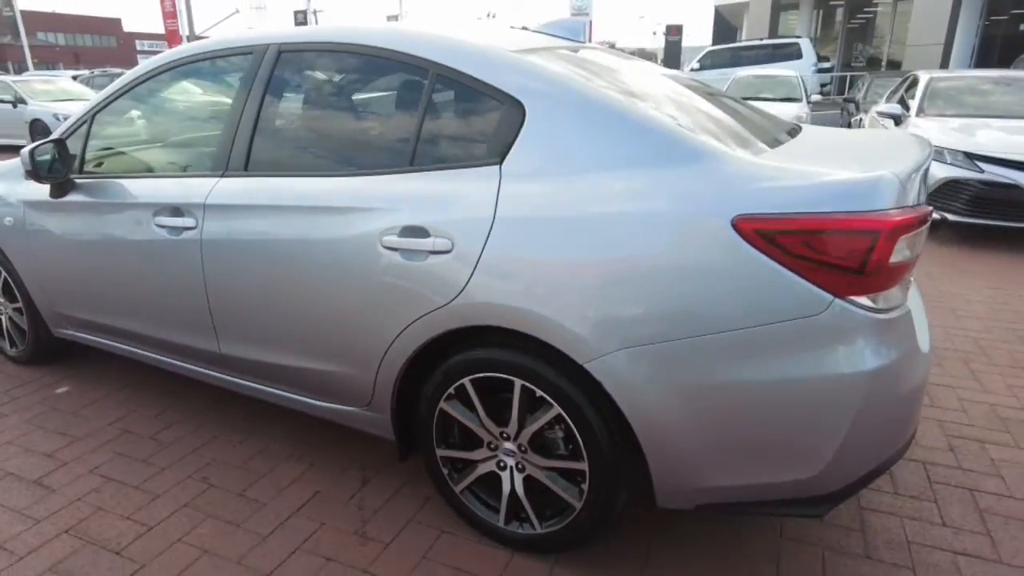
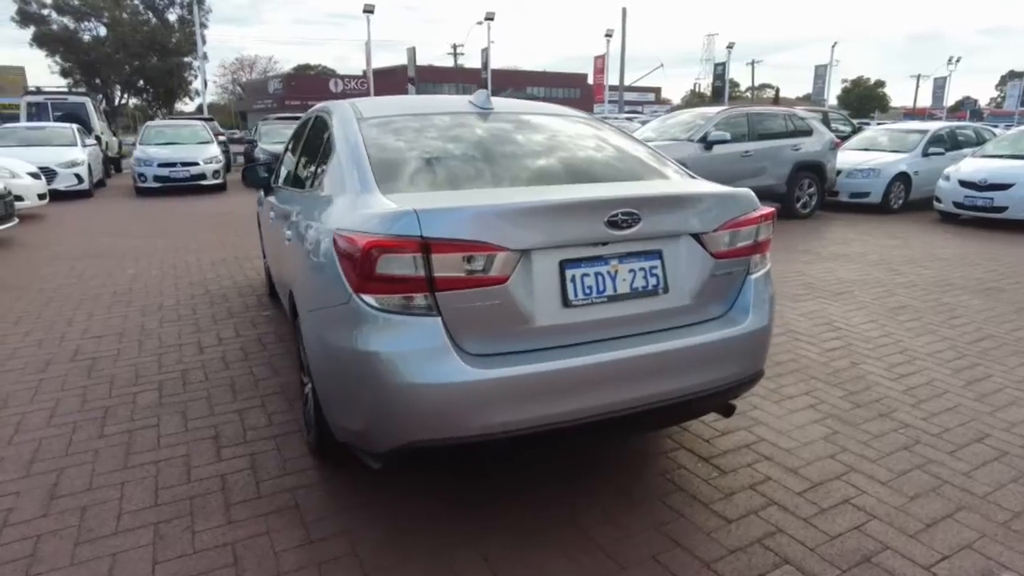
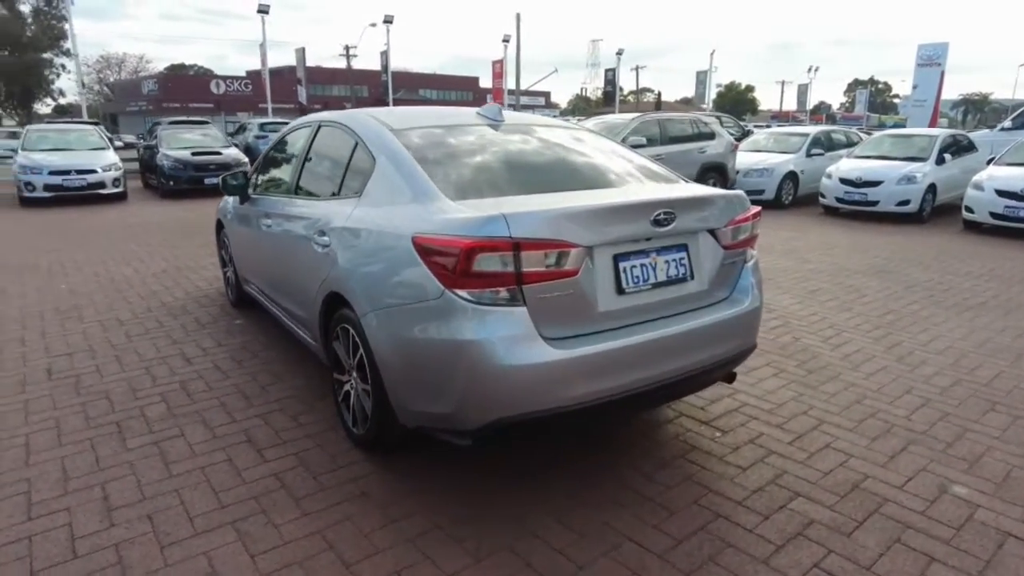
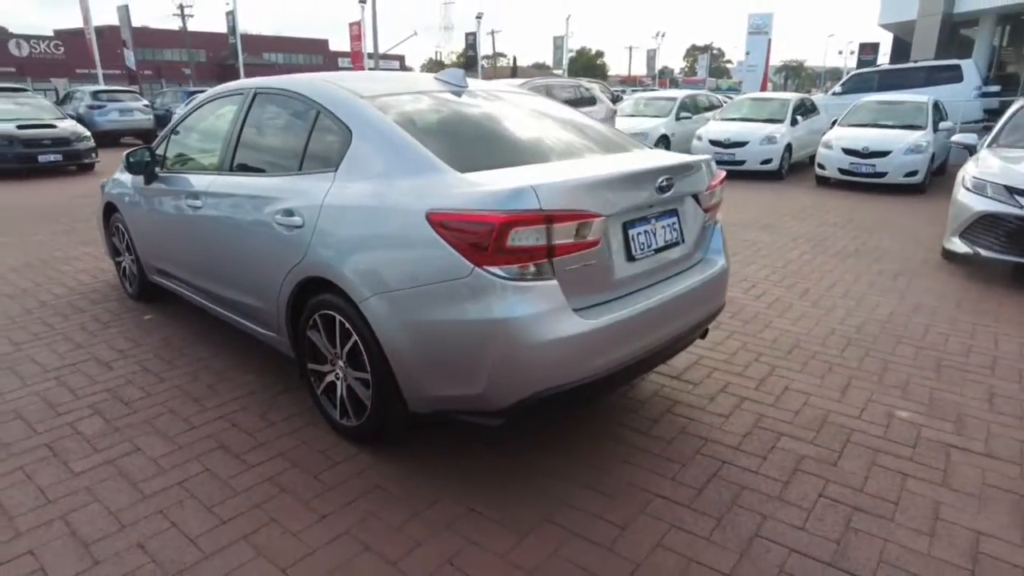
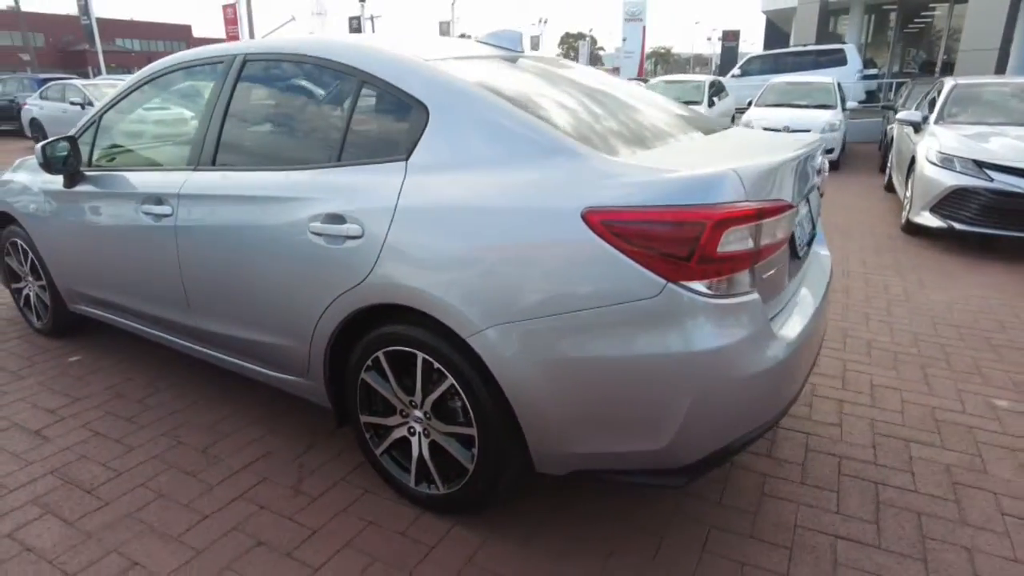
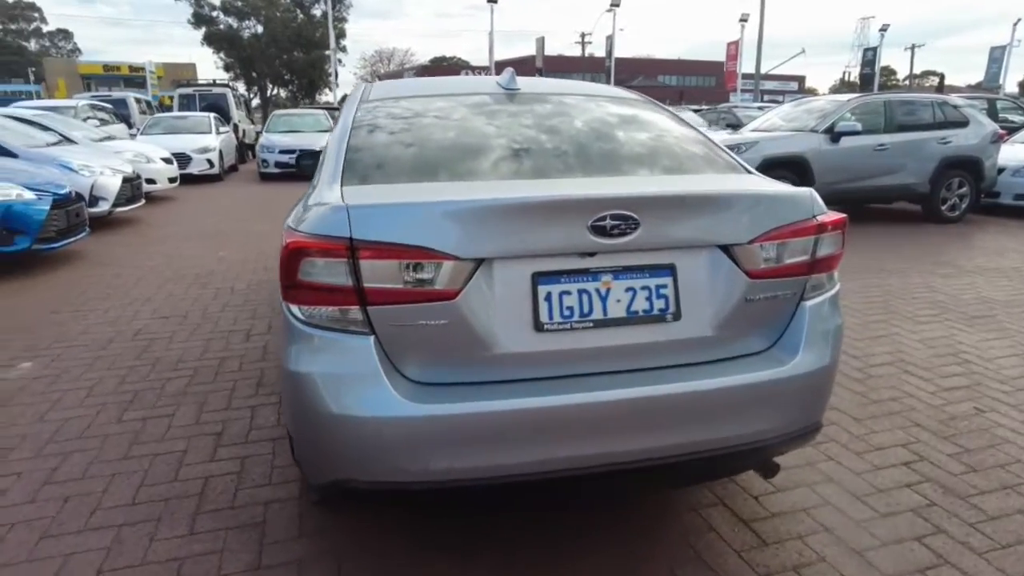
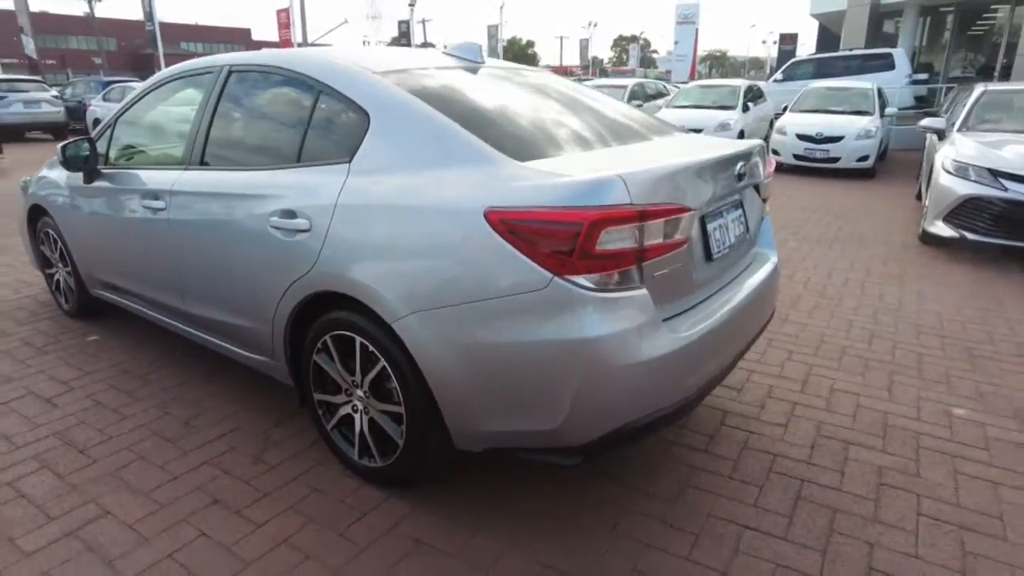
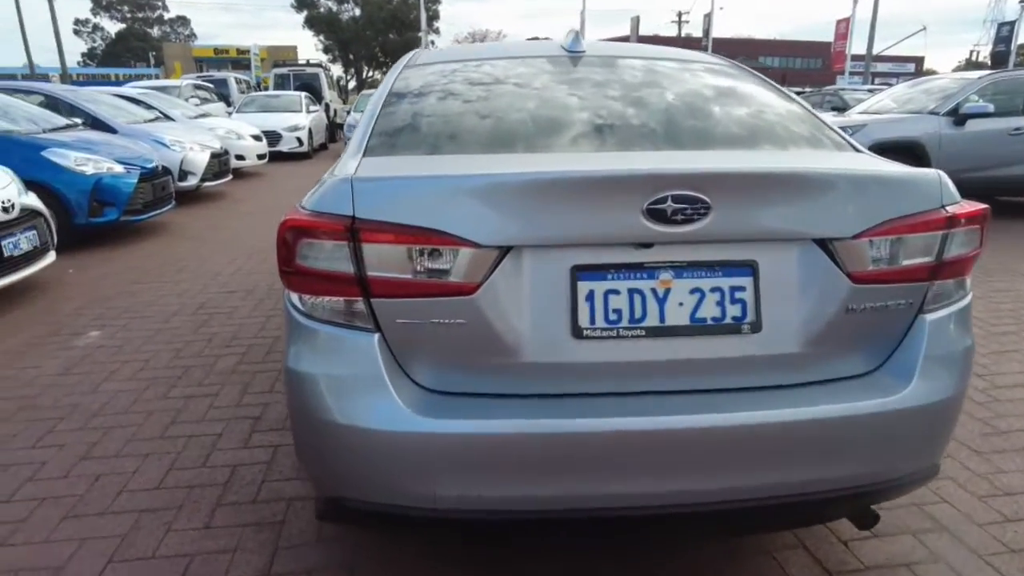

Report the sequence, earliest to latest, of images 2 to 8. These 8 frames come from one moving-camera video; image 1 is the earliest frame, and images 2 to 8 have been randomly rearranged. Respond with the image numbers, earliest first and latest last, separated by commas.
5, 7, 4, 3, 2, 6, 8
